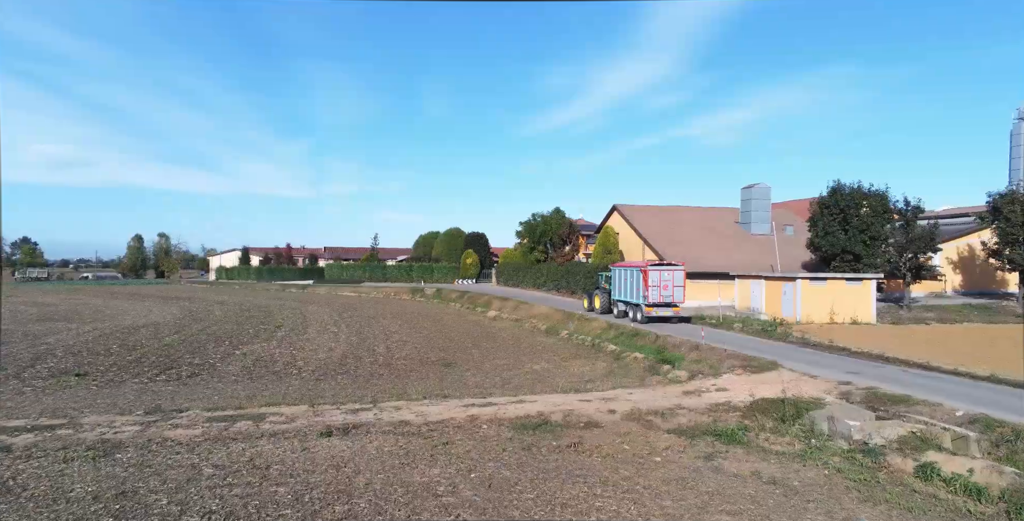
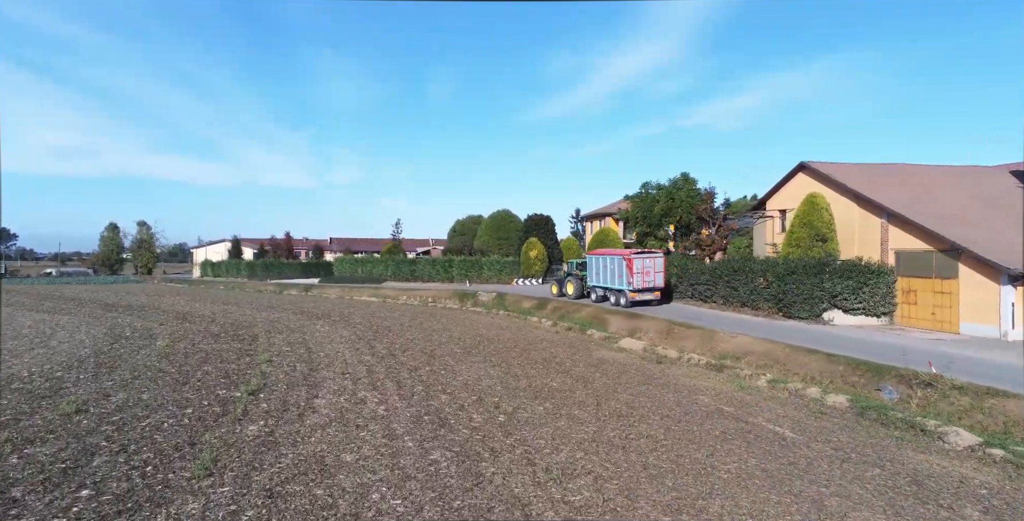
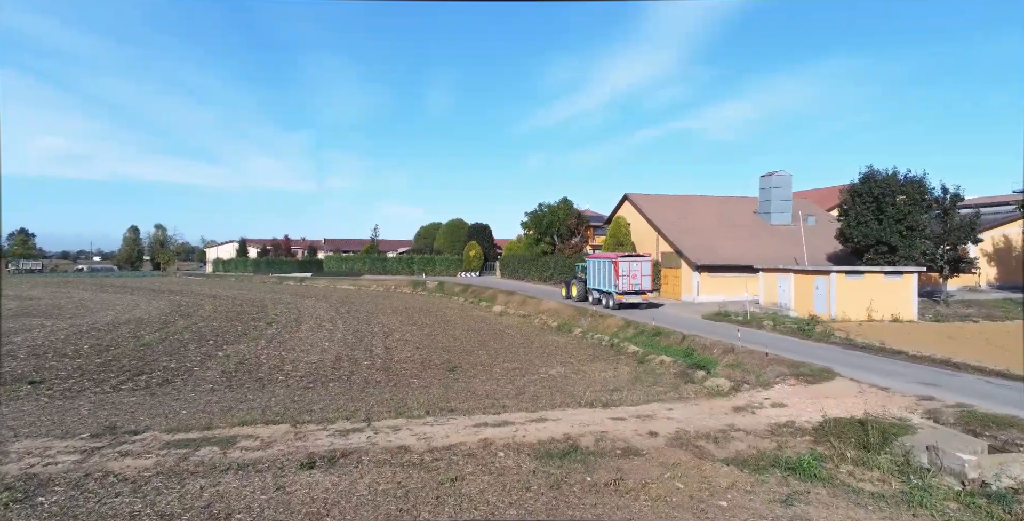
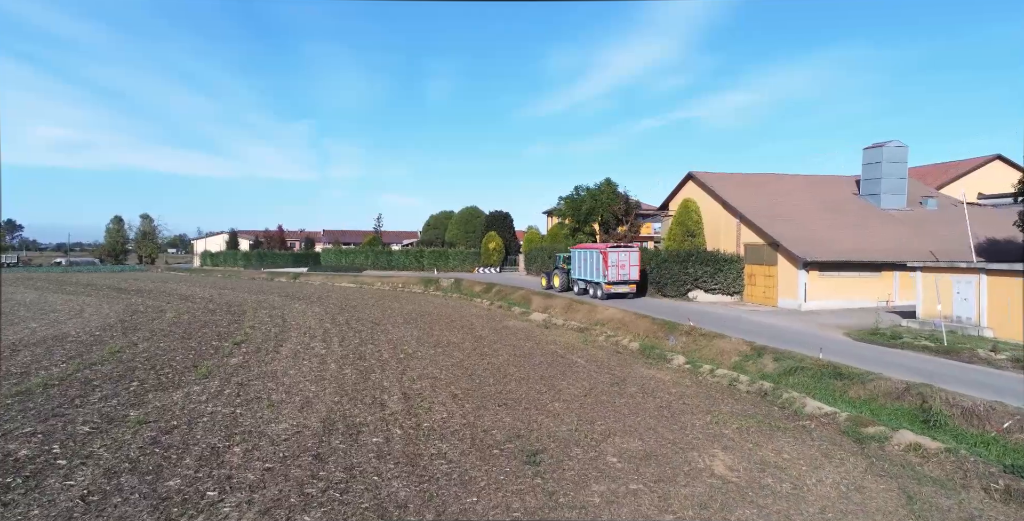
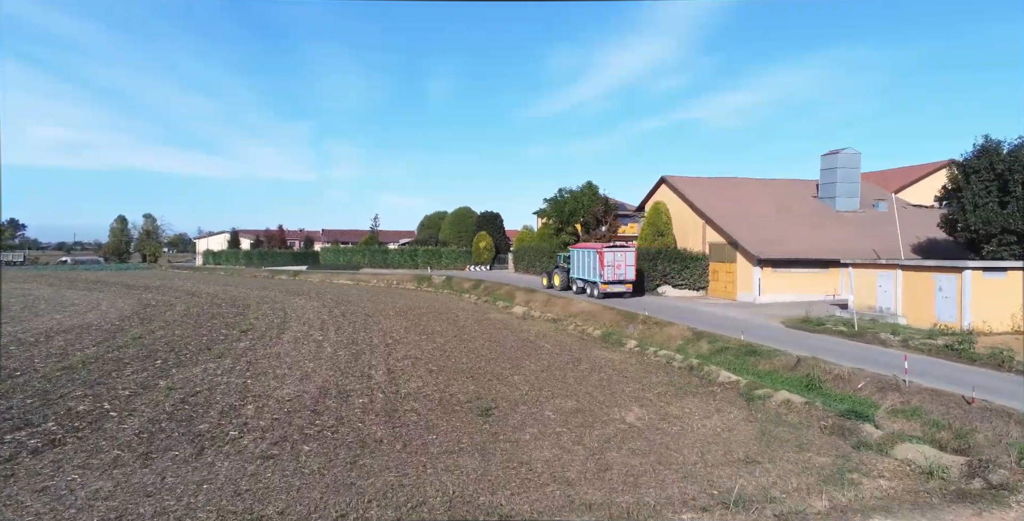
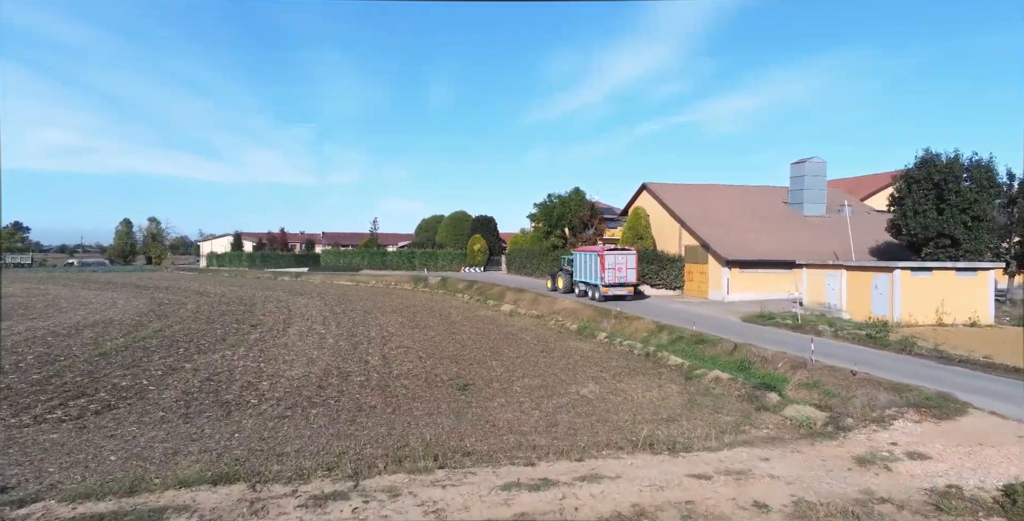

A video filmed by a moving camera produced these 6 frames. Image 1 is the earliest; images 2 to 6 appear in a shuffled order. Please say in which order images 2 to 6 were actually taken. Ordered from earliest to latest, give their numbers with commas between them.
3, 6, 5, 4, 2
